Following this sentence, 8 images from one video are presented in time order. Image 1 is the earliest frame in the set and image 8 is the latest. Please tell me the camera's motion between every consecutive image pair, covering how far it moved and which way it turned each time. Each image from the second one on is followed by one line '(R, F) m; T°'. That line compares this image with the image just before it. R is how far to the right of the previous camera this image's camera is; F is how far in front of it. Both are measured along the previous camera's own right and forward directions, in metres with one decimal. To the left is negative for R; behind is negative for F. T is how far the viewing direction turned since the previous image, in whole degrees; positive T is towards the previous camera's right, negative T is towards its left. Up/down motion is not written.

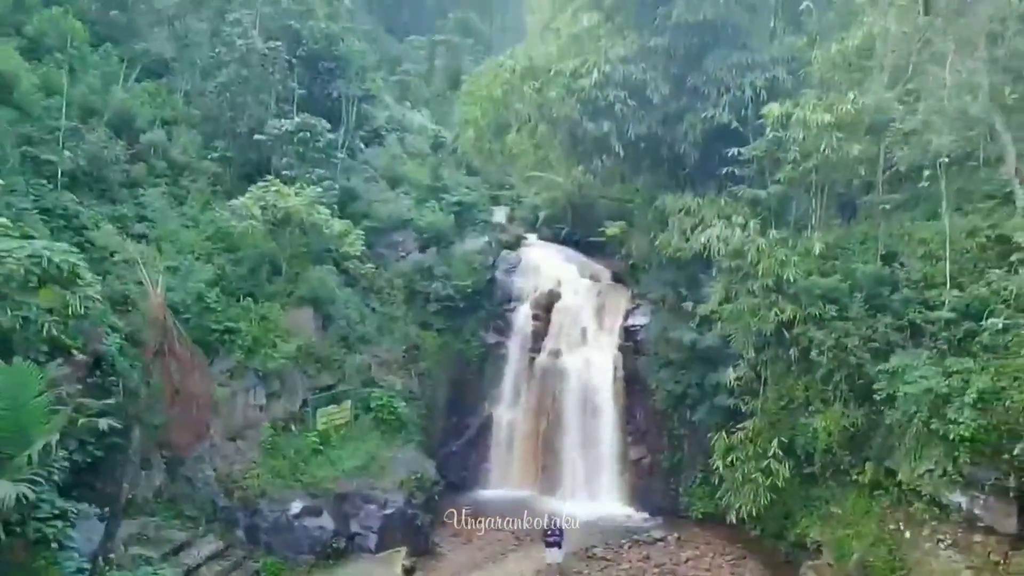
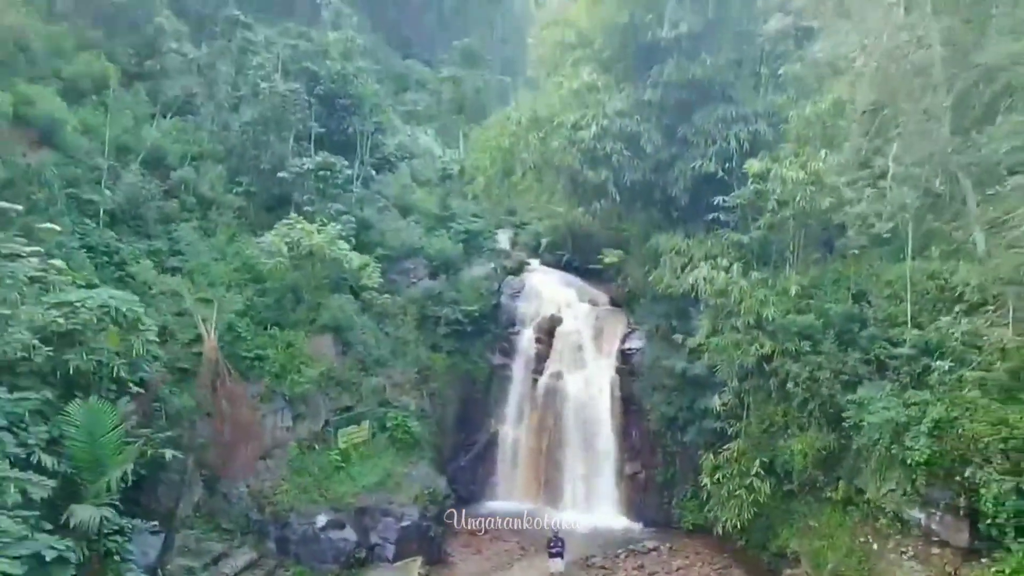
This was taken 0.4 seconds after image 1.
(-0.1, -0.6) m; 0°
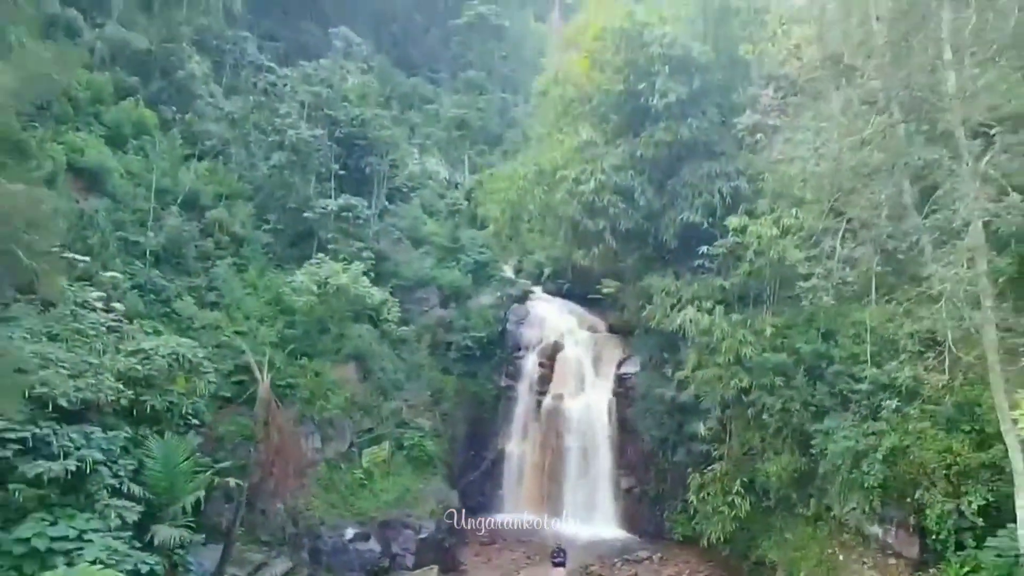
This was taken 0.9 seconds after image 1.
(-0.1, -0.7) m; 0°
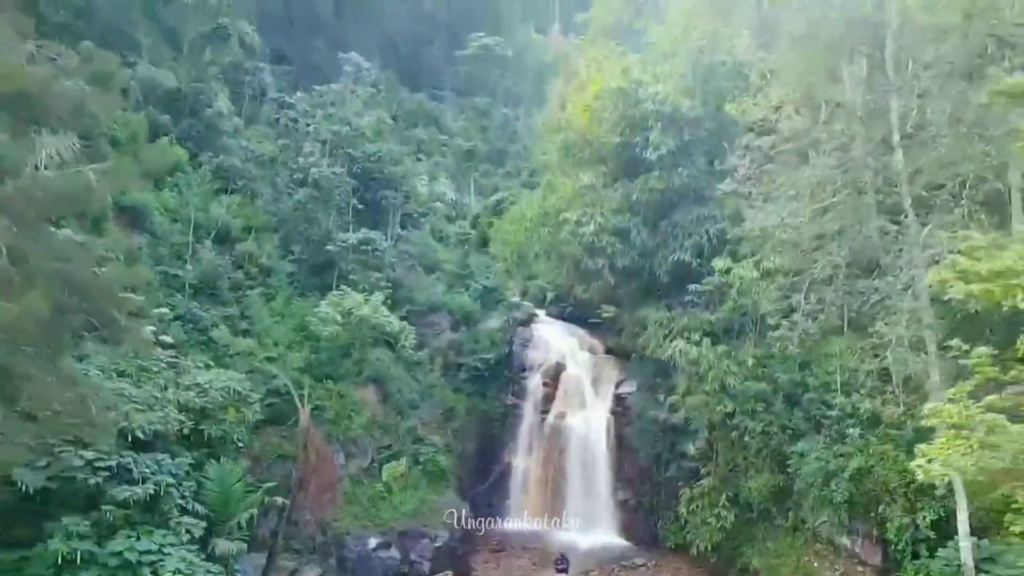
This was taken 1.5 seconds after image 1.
(-0.1, -0.7) m; 0°
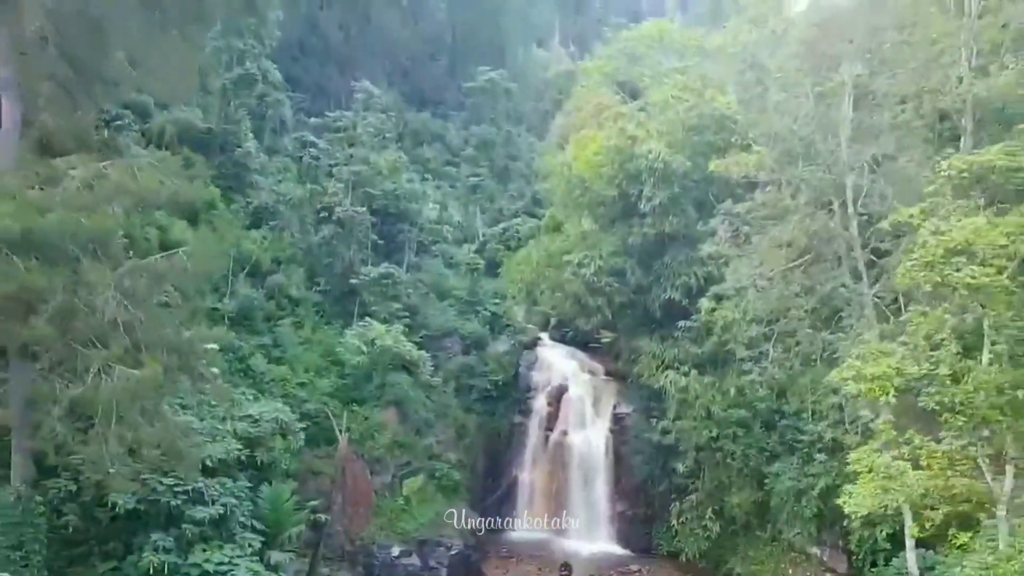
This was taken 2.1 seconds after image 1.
(-0.1, -0.9) m; 0°
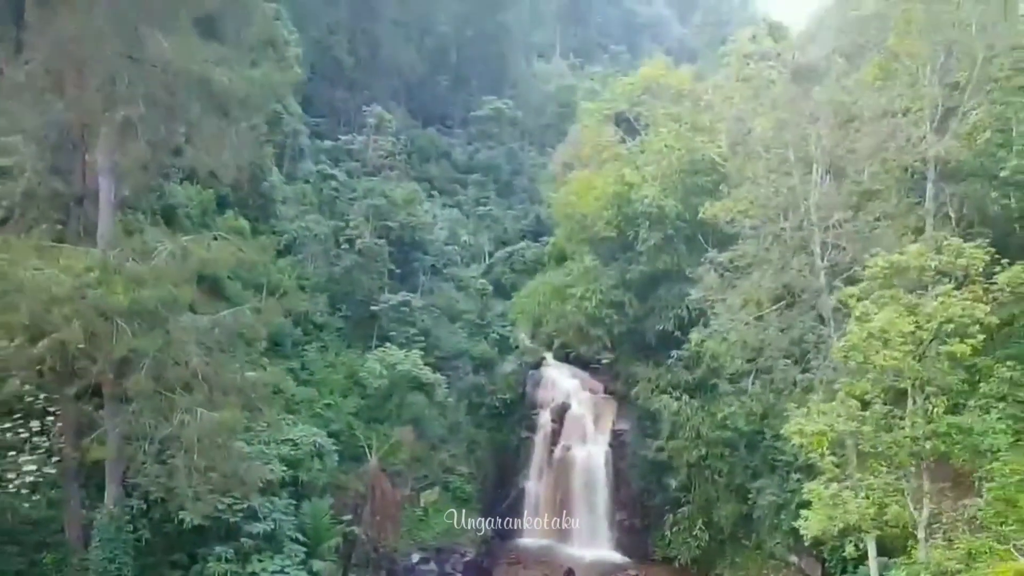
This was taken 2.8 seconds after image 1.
(-0.1, -0.9) m; 0°
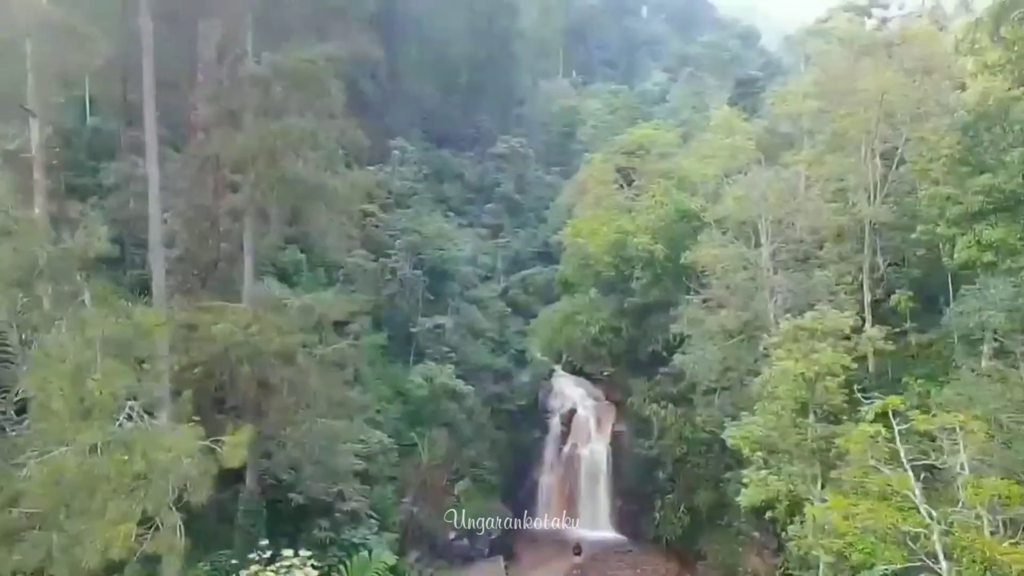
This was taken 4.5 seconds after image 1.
(-0.2, -2.2) m; 0°
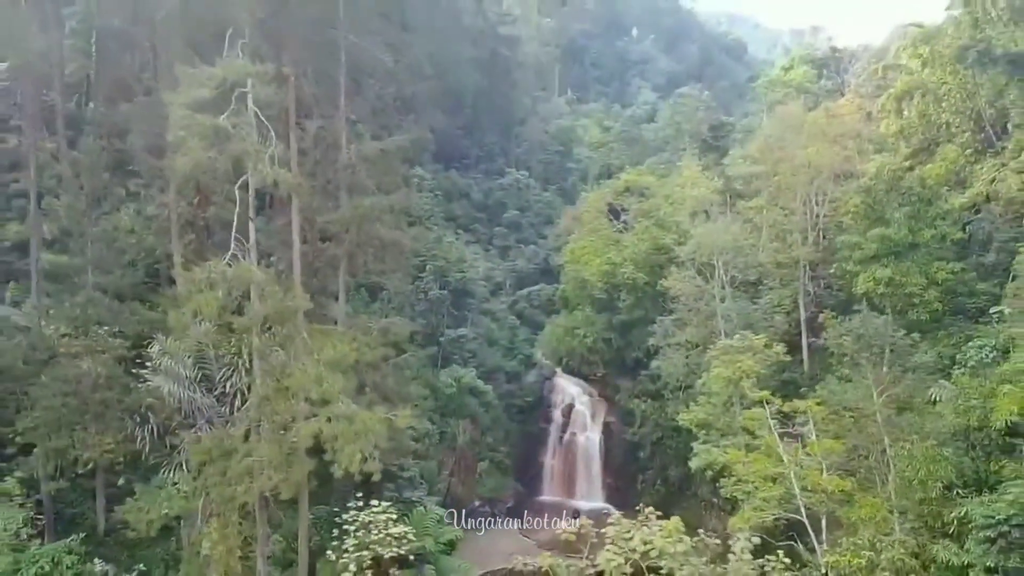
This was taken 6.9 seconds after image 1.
(-0.3, -3.1) m; 0°
